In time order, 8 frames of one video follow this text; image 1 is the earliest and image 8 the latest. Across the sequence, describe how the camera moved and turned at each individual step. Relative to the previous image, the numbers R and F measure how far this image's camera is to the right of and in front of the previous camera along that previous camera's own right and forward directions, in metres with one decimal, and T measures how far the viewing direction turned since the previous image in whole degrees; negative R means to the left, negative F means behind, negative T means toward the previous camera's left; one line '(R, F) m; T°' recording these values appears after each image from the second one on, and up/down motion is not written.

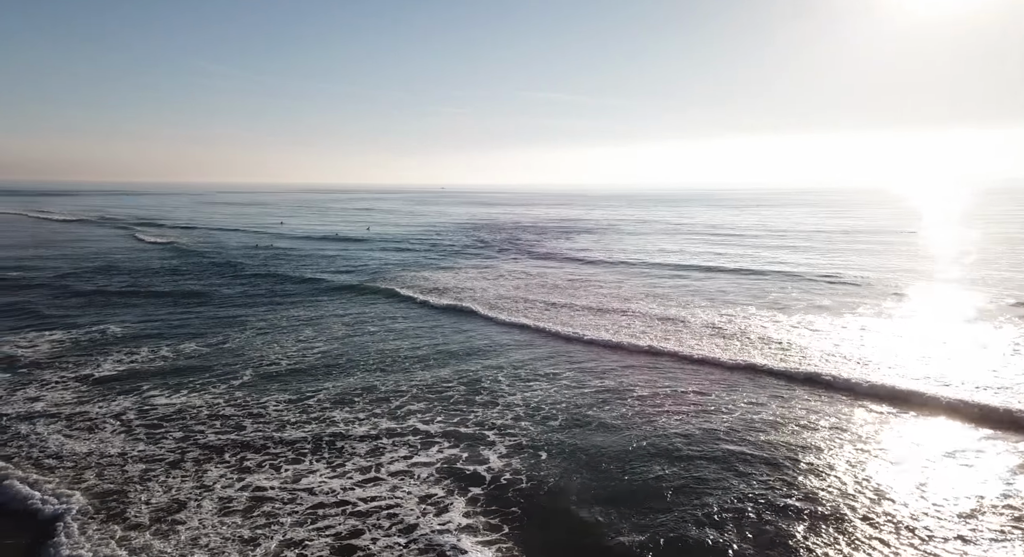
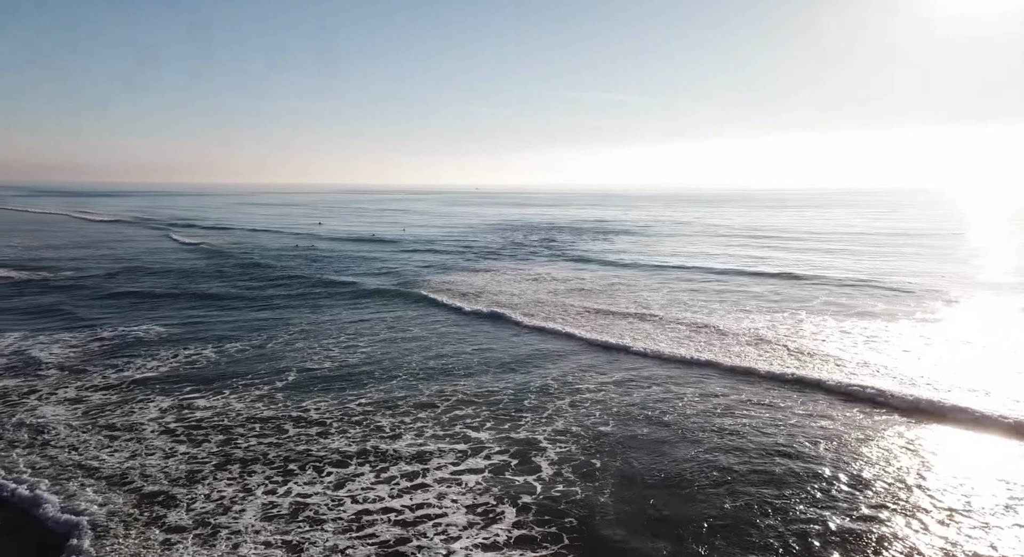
(-0.4, +0.3) m; -2°
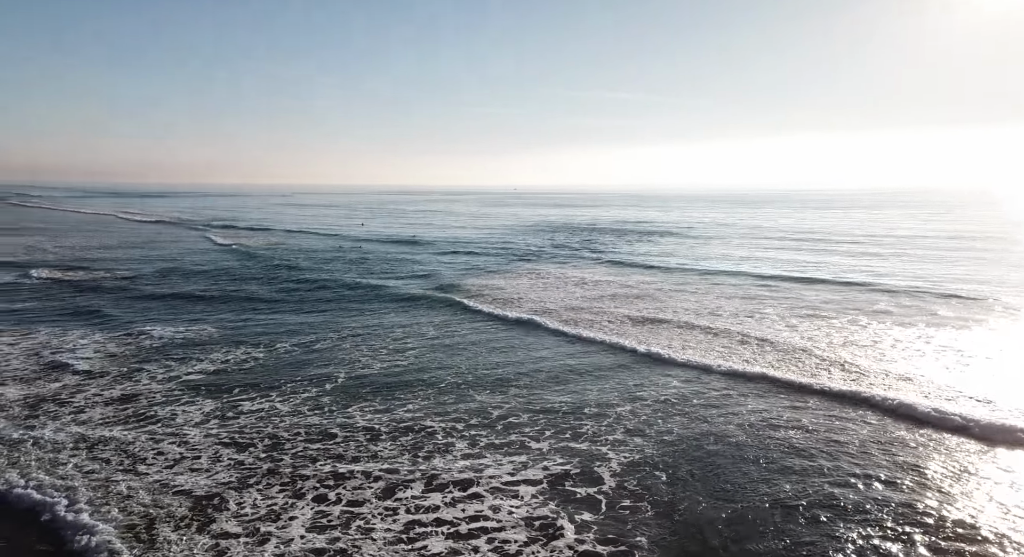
(-0.5, +0.5) m; -3°
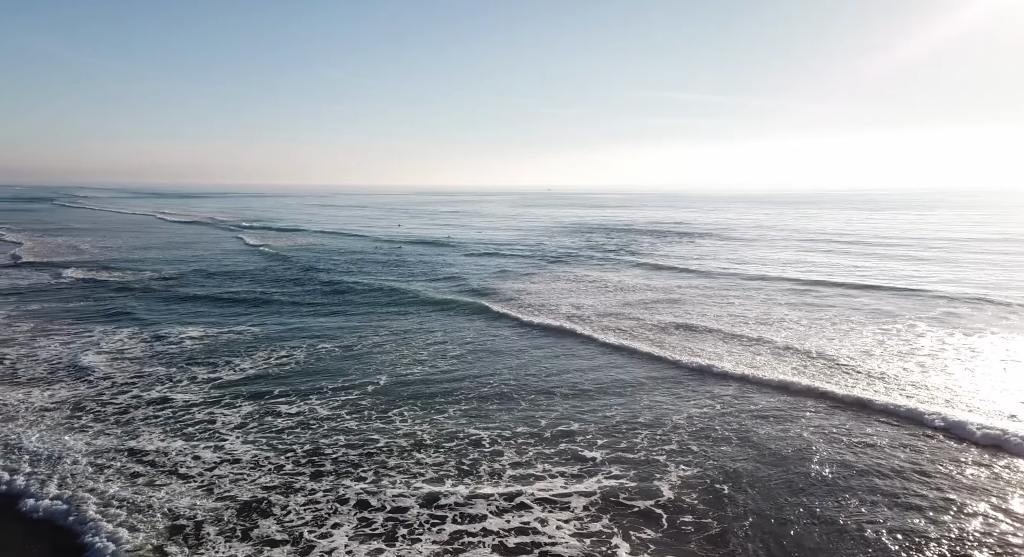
(-0.4, +0.4) m; -2°
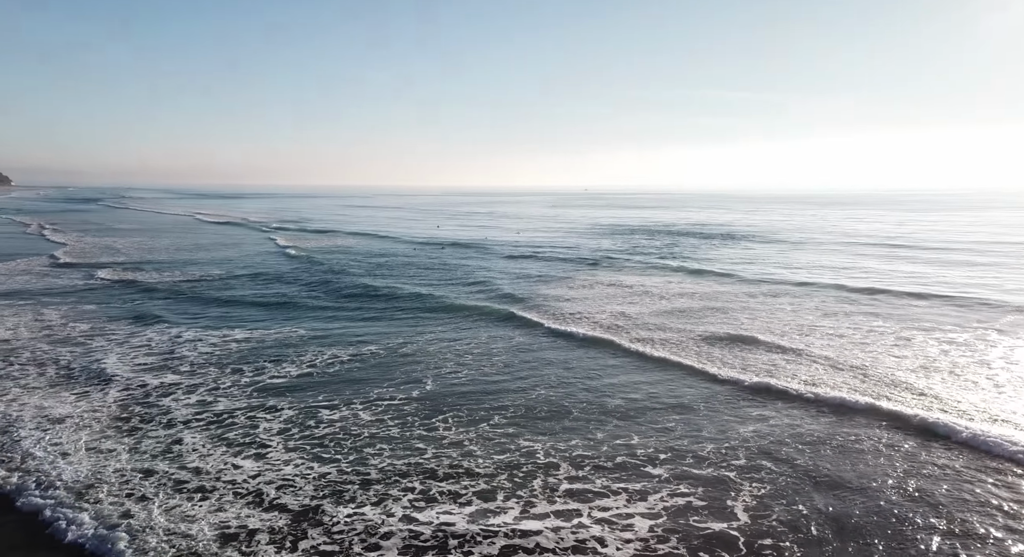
(-0.5, +0.5) m; -2°
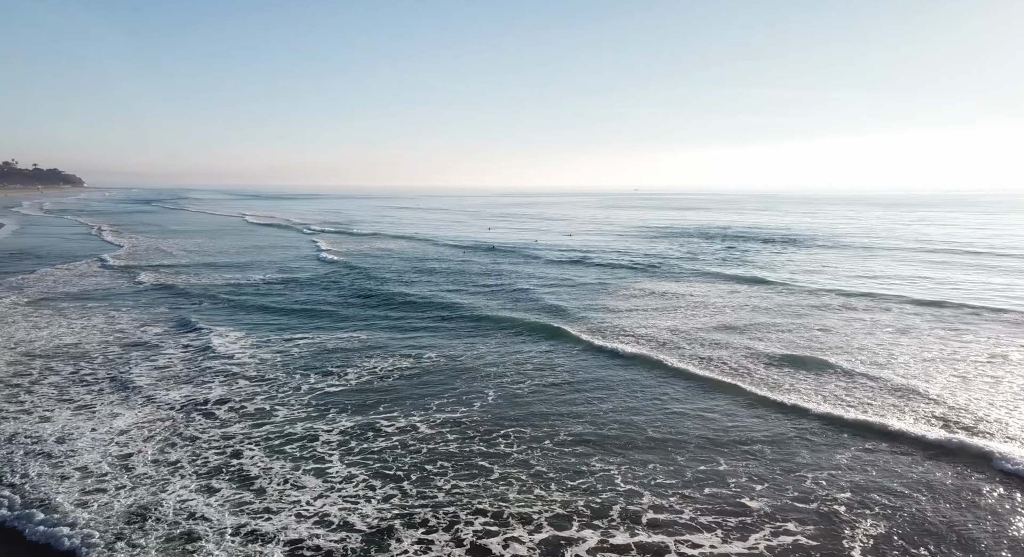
(-0.7, +0.8) m; -3°
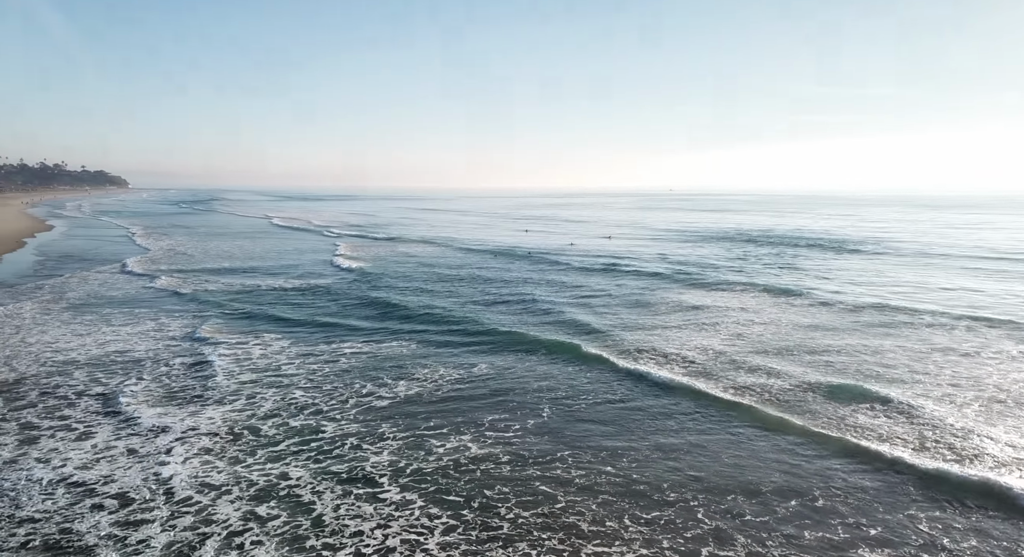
(-0.9, +0.9) m; -2°
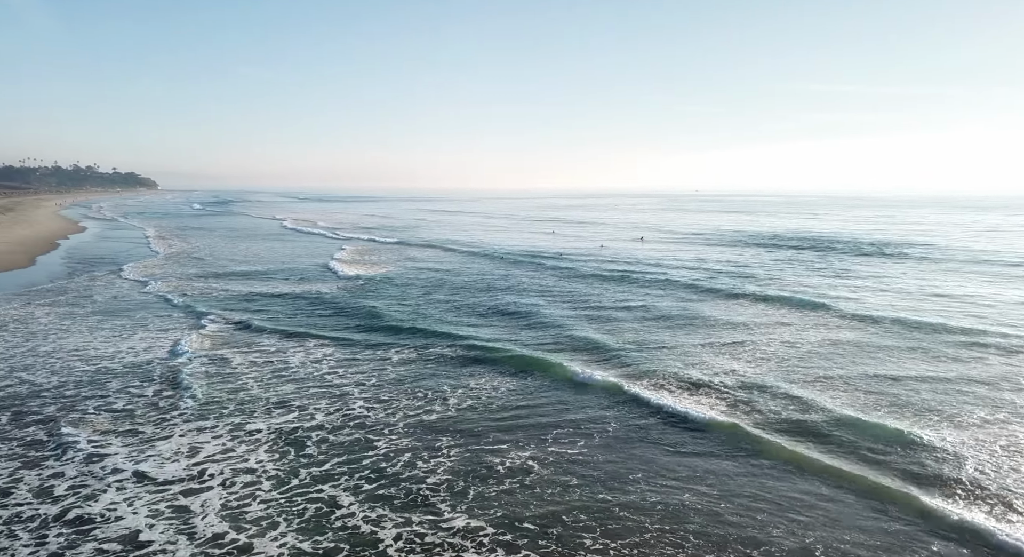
(-1.4, +1.0) m; 0°
